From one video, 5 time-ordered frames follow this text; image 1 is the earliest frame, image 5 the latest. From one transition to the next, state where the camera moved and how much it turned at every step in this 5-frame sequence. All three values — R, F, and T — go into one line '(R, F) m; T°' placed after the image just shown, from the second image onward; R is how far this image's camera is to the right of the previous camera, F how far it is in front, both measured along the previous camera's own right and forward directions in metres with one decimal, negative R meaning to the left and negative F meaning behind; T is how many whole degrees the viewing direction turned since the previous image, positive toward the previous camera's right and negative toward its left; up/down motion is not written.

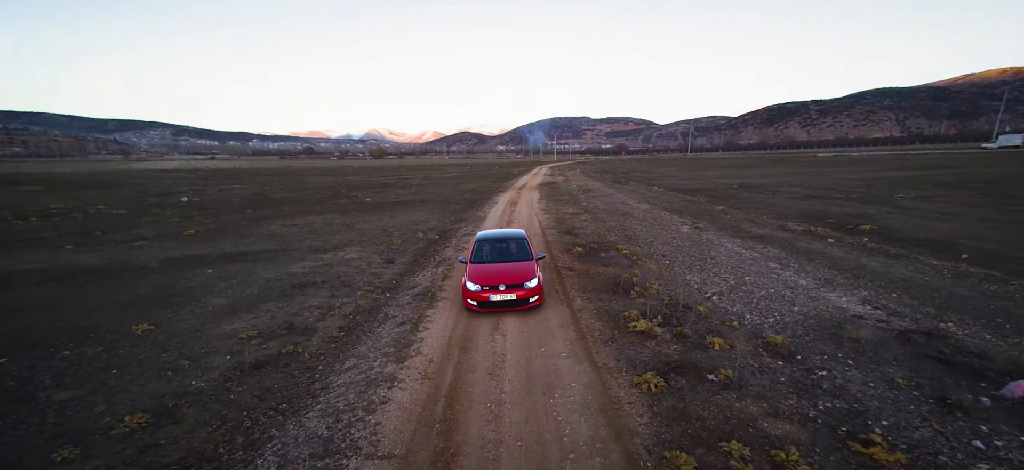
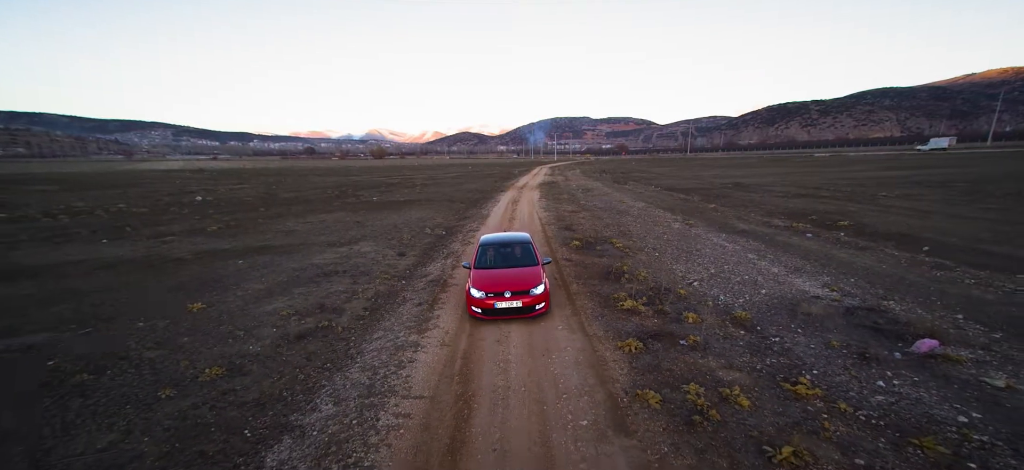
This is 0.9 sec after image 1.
(-0.1, -1.4) m; 0°
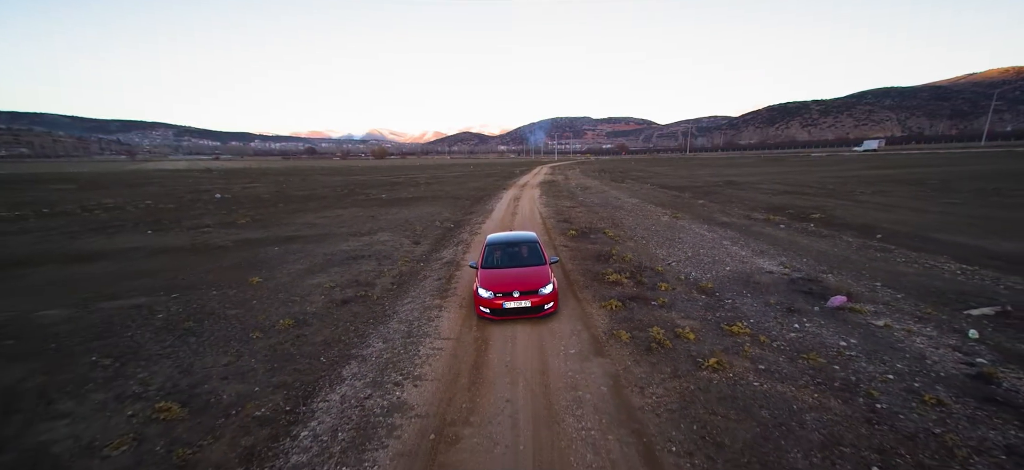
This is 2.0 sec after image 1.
(-0.1, -2.0) m; 0°
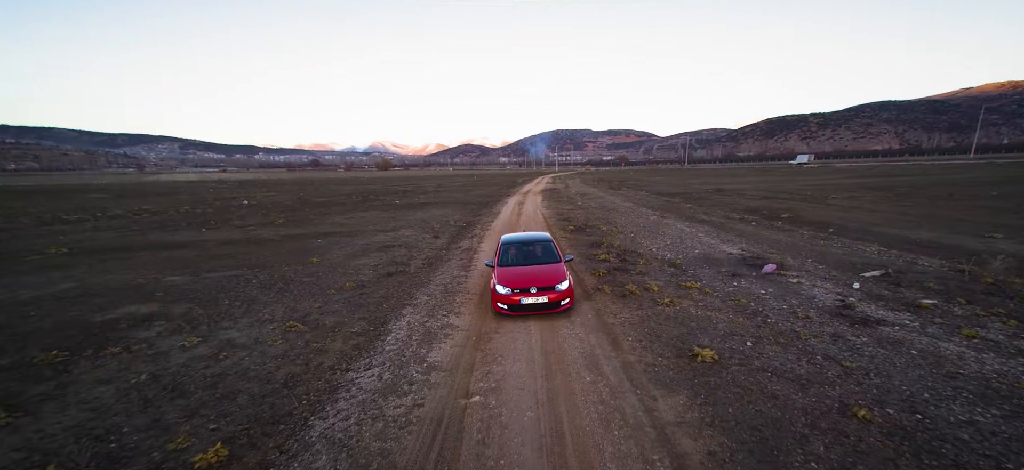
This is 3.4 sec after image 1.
(-0.3, -2.9) m; 0°
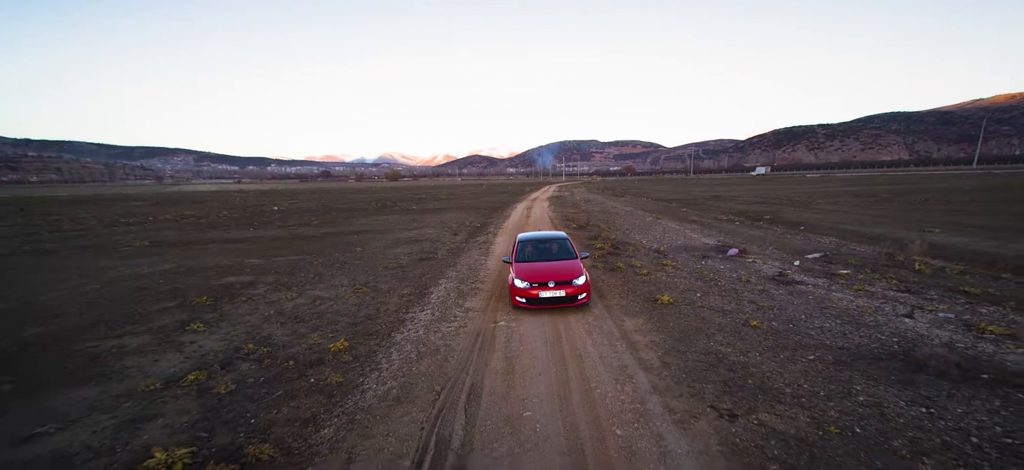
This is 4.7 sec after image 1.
(-0.2, -2.9) m; -1°
